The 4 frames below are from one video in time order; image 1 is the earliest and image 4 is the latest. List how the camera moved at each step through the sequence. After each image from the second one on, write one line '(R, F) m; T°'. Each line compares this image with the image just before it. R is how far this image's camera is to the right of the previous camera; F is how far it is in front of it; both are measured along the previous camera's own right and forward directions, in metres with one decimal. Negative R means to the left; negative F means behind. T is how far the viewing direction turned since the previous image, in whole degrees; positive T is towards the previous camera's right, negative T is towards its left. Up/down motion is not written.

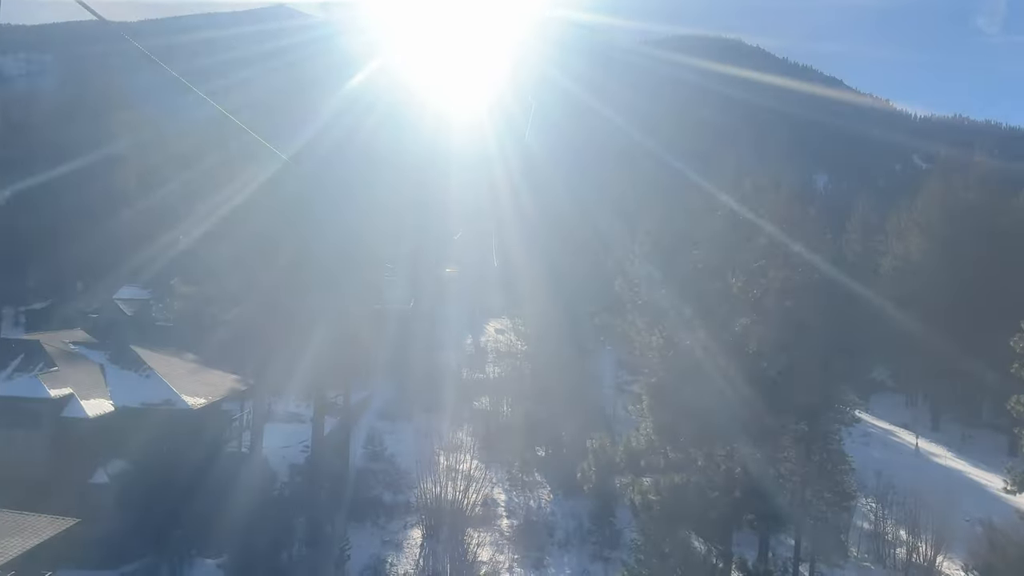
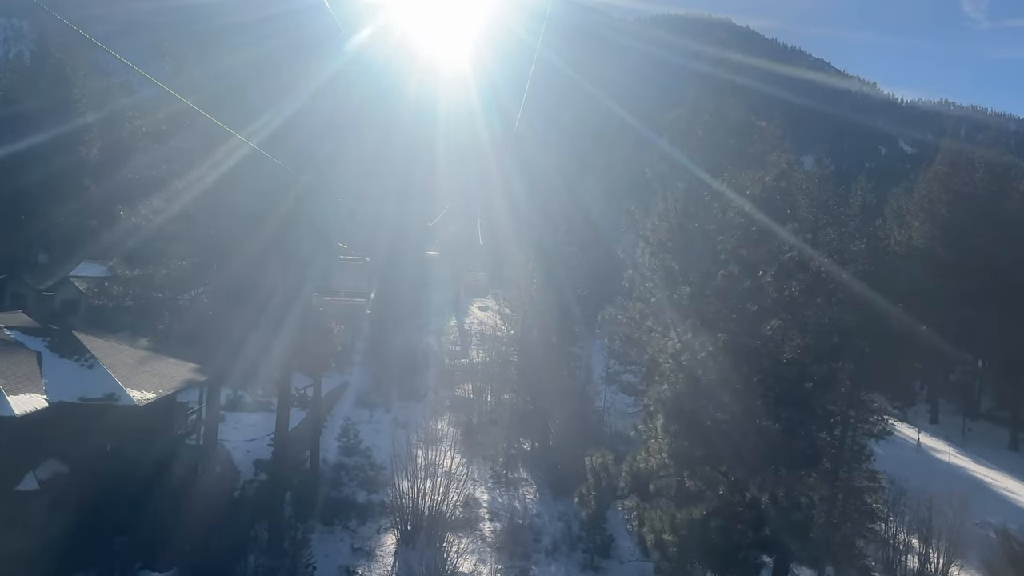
(0.0, +1.5) m; +1°
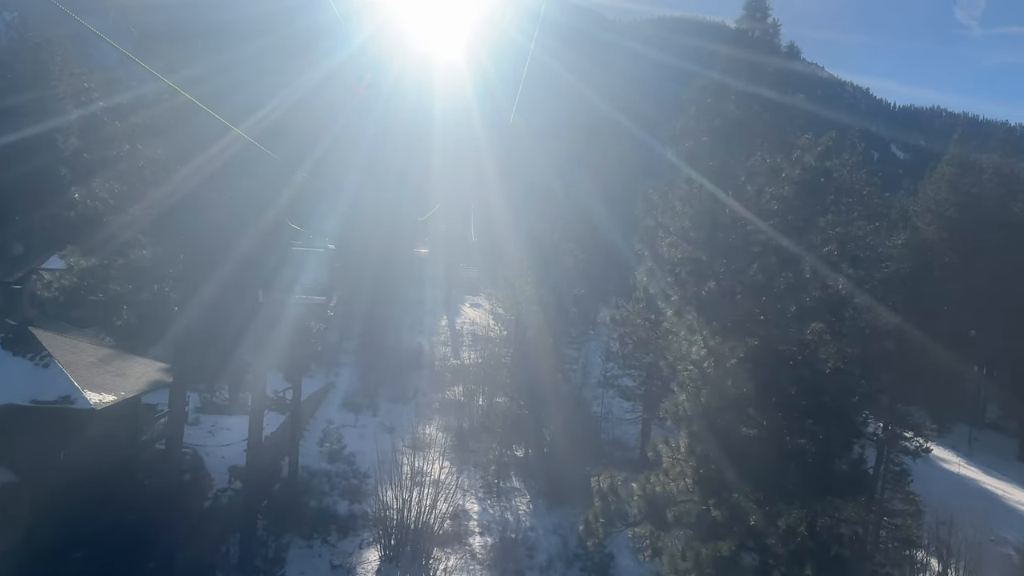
(-0.1, +1.1) m; +1°
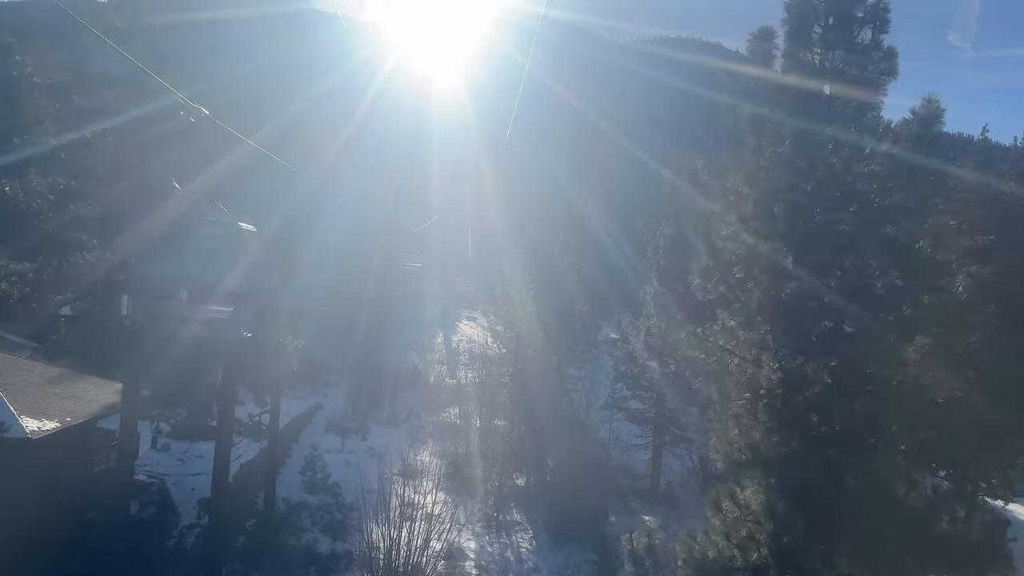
(-0.1, +1.5) m; 0°
